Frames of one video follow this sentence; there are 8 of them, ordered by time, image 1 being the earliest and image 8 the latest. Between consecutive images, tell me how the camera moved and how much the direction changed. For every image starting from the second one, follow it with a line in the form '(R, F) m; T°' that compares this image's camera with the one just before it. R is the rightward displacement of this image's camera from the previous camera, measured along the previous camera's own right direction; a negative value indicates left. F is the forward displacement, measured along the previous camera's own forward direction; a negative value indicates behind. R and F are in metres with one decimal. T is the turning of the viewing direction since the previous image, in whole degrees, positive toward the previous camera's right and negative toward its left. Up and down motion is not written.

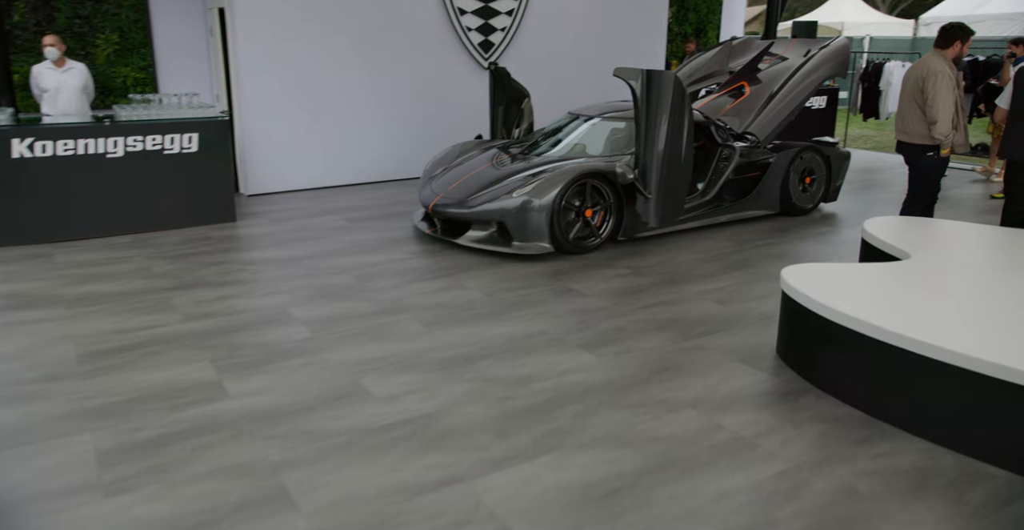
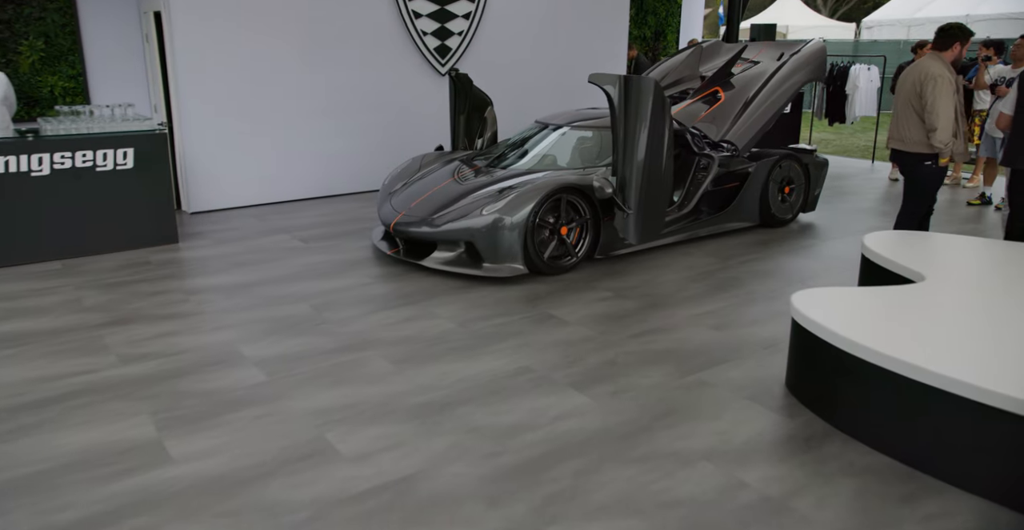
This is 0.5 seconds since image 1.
(-0.1, +0.4) m; +4°
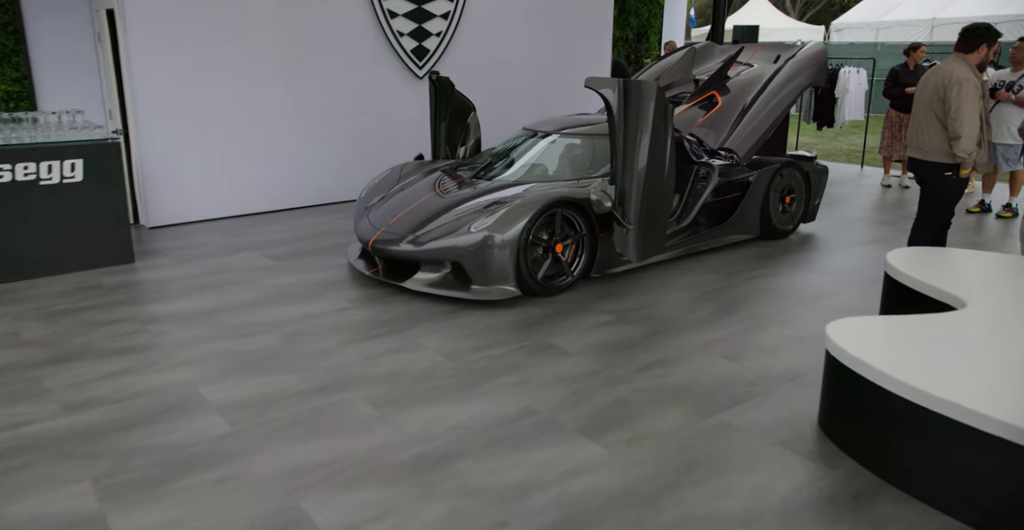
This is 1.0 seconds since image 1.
(-0.1, +0.4) m; +2°
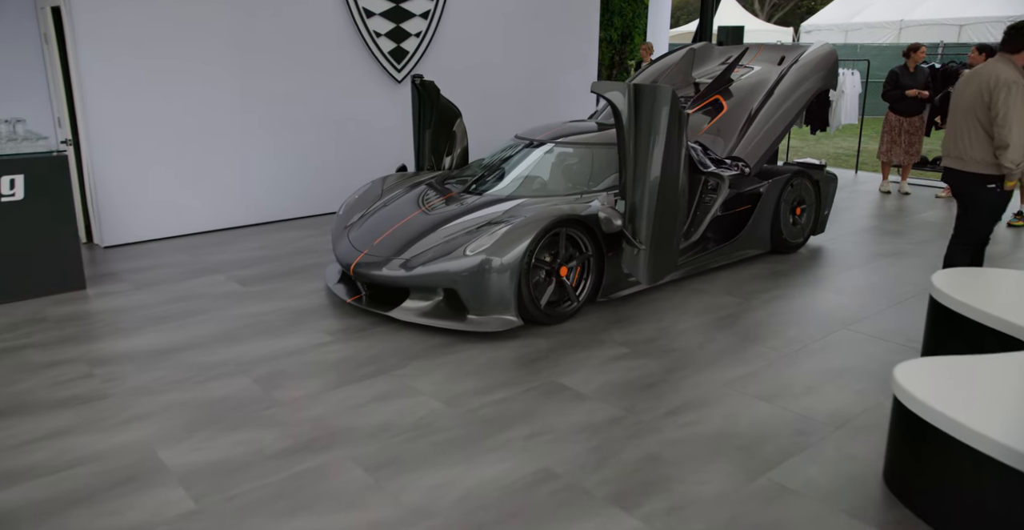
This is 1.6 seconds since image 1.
(-0.2, +0.5) m; +2°
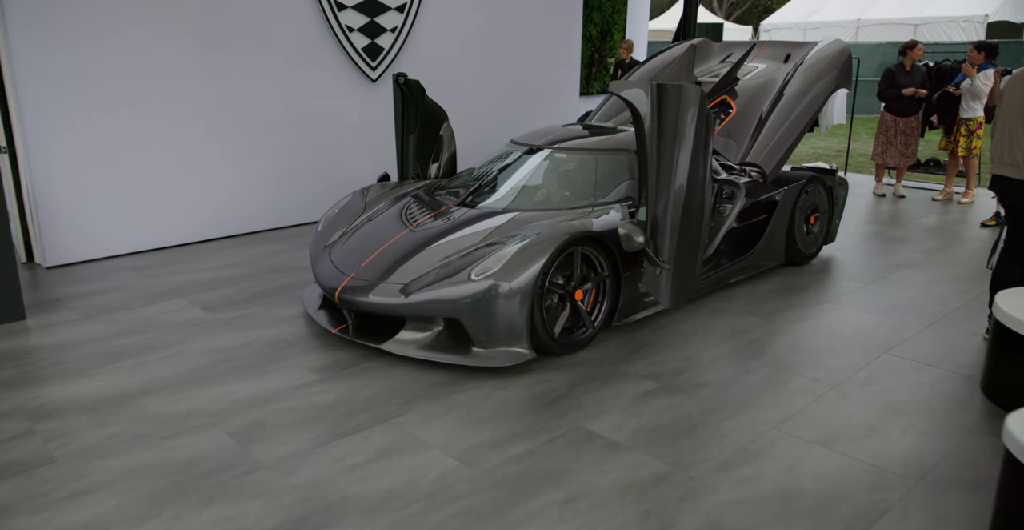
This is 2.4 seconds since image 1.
(-0.2, +0.5) m; +3°
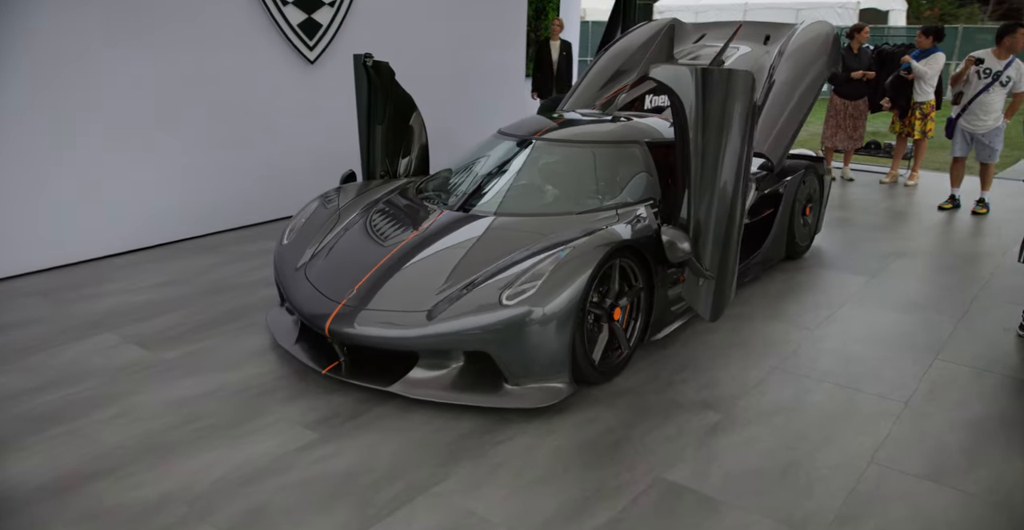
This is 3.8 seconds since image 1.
(-0.5, +0.6) m; +8°
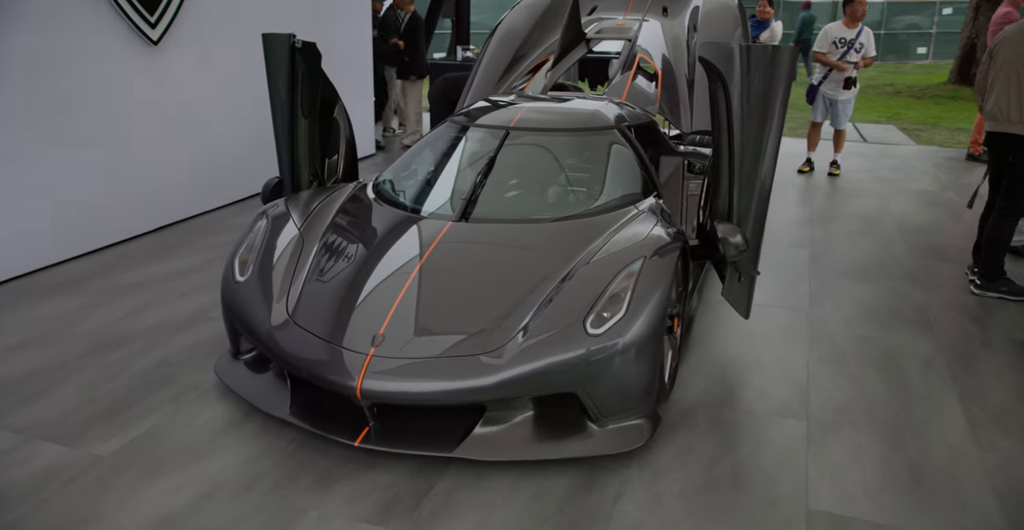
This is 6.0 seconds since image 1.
(-0.9, +0.6) m; +17°
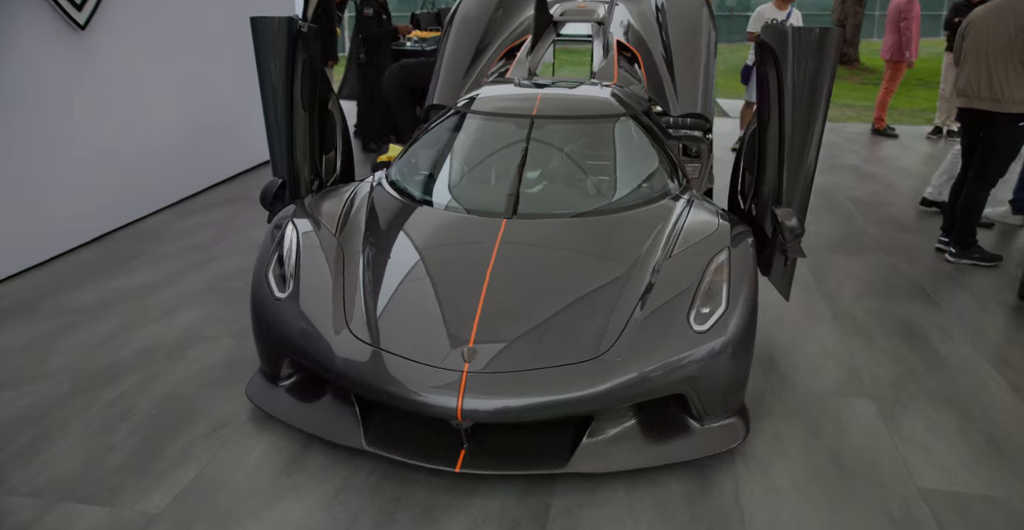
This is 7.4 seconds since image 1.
(-0.6, +0.2) m; +9°
